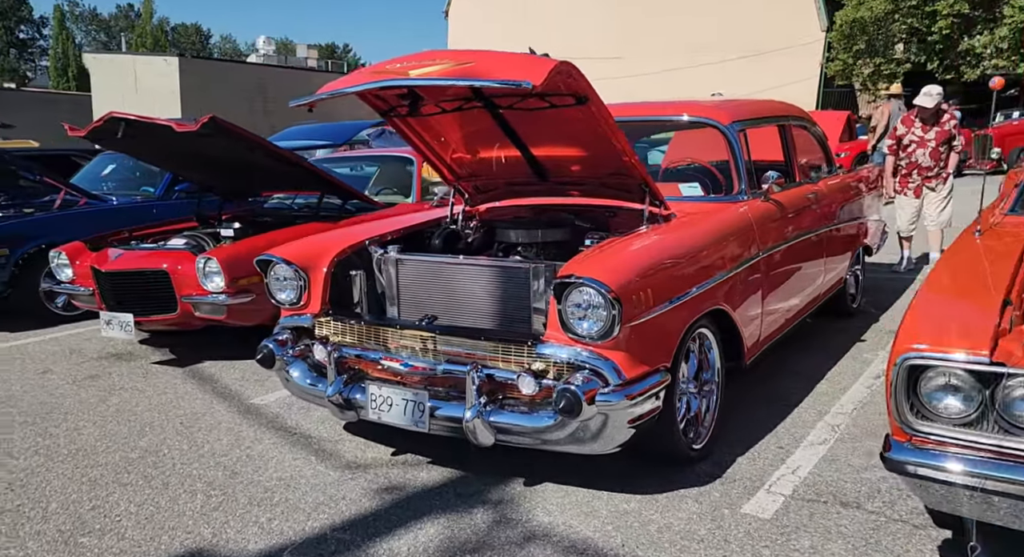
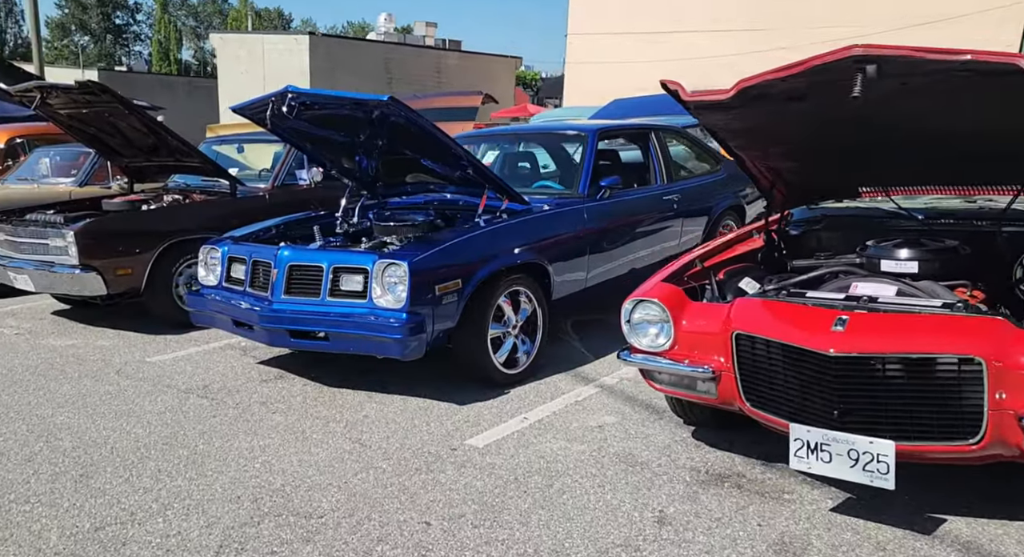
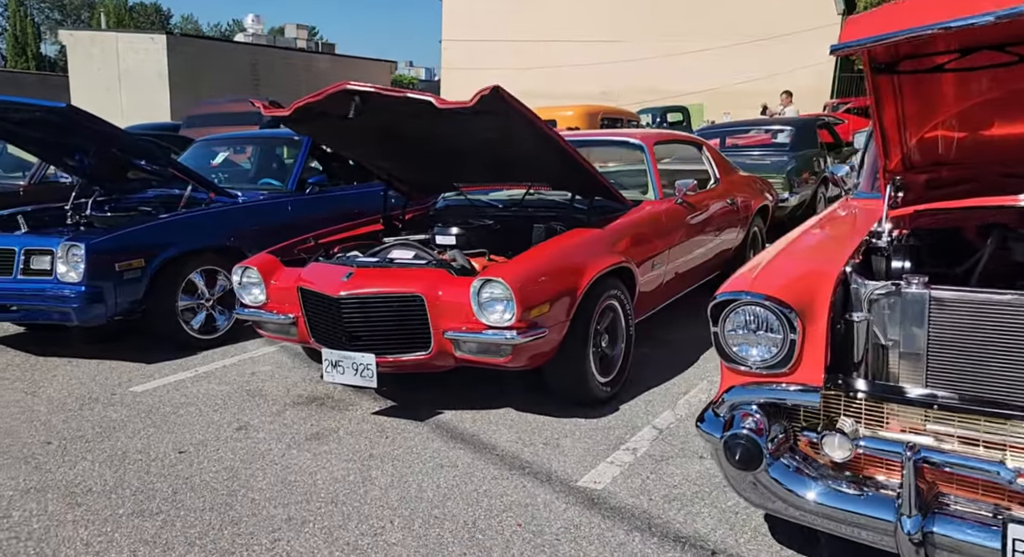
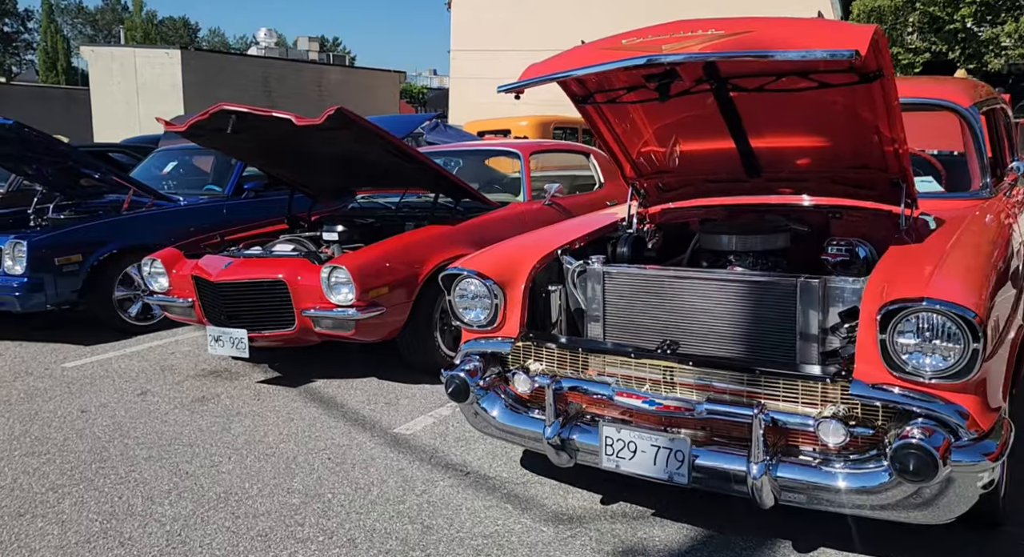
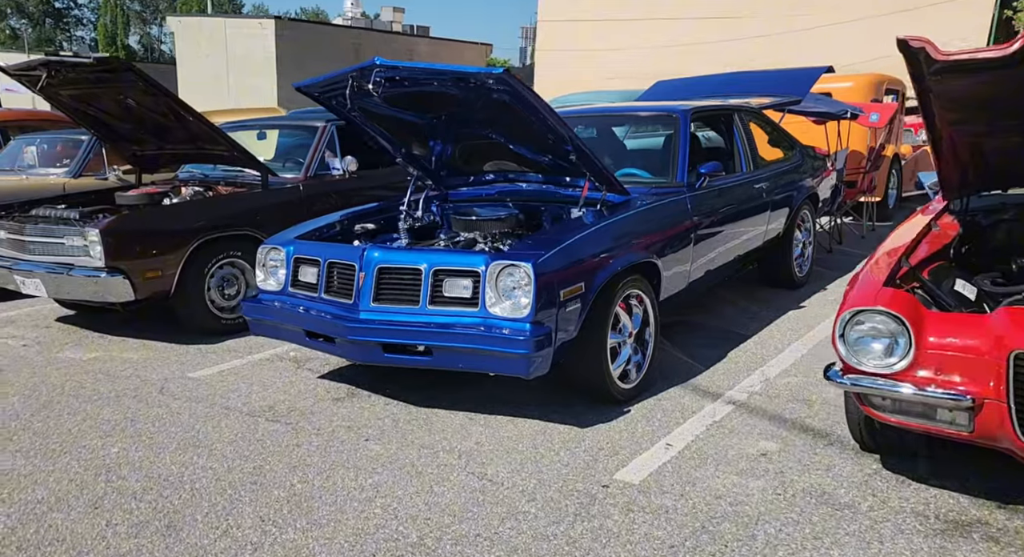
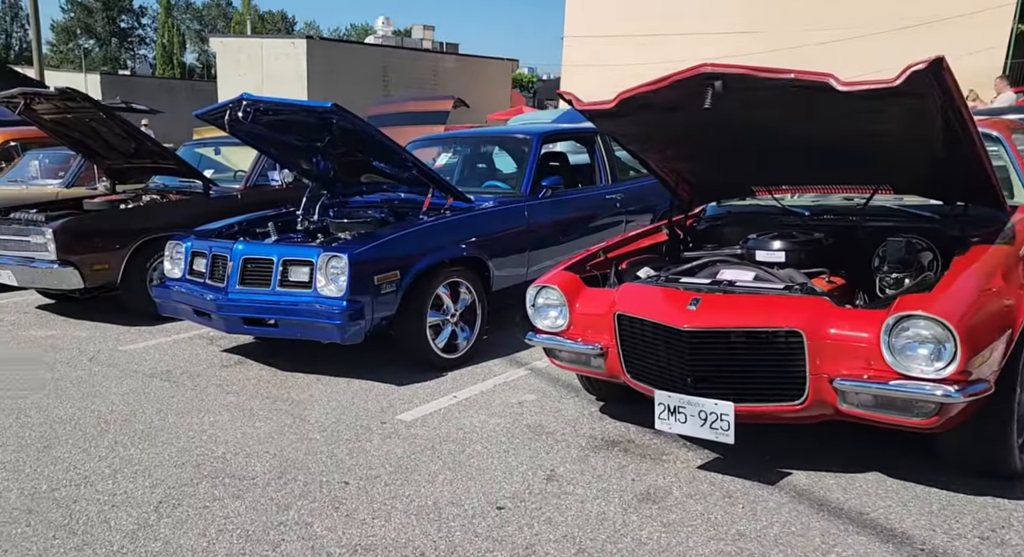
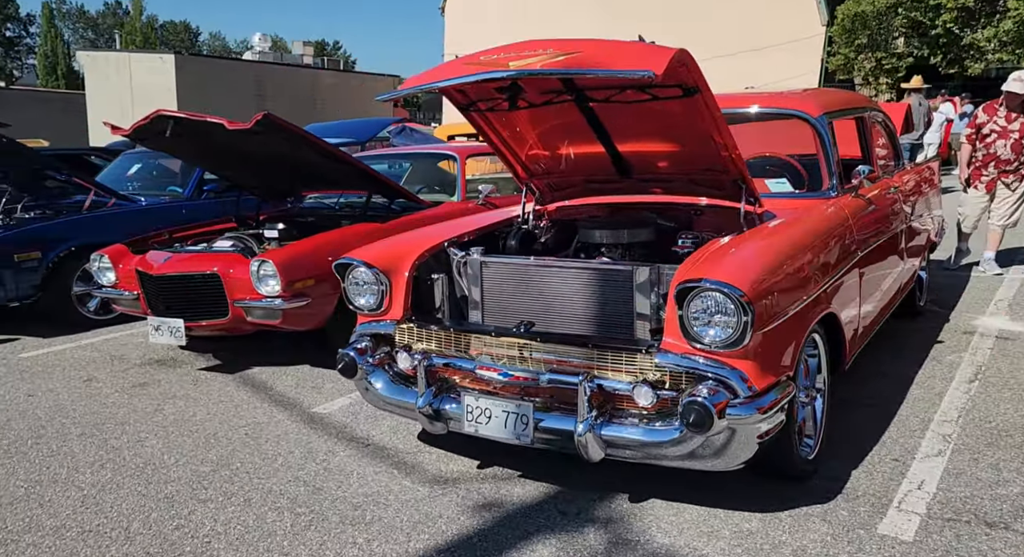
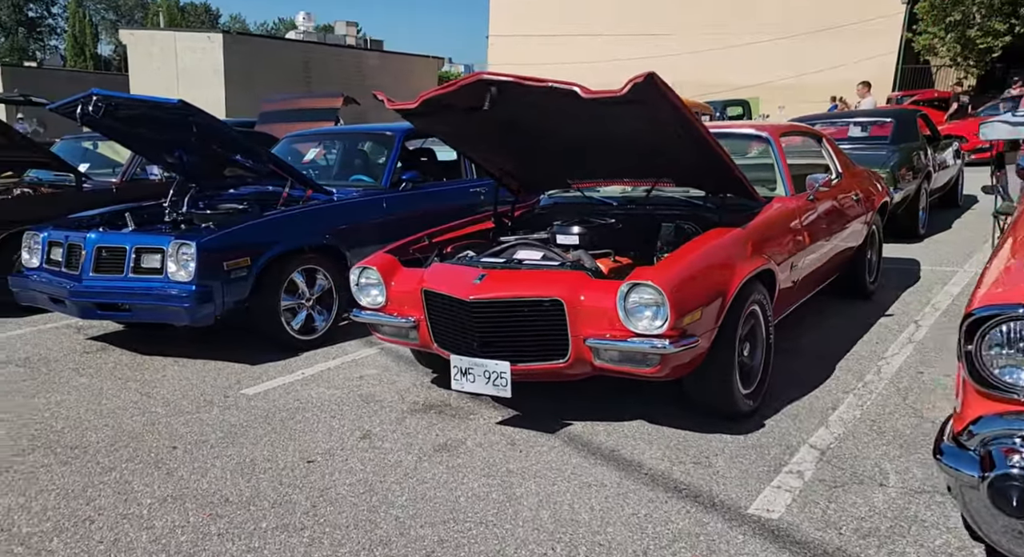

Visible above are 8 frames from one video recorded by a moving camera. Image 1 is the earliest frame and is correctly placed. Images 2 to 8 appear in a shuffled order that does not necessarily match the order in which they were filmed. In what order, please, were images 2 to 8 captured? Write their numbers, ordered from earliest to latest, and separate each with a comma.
7, 4, 3, 8, 6, 2, 5
